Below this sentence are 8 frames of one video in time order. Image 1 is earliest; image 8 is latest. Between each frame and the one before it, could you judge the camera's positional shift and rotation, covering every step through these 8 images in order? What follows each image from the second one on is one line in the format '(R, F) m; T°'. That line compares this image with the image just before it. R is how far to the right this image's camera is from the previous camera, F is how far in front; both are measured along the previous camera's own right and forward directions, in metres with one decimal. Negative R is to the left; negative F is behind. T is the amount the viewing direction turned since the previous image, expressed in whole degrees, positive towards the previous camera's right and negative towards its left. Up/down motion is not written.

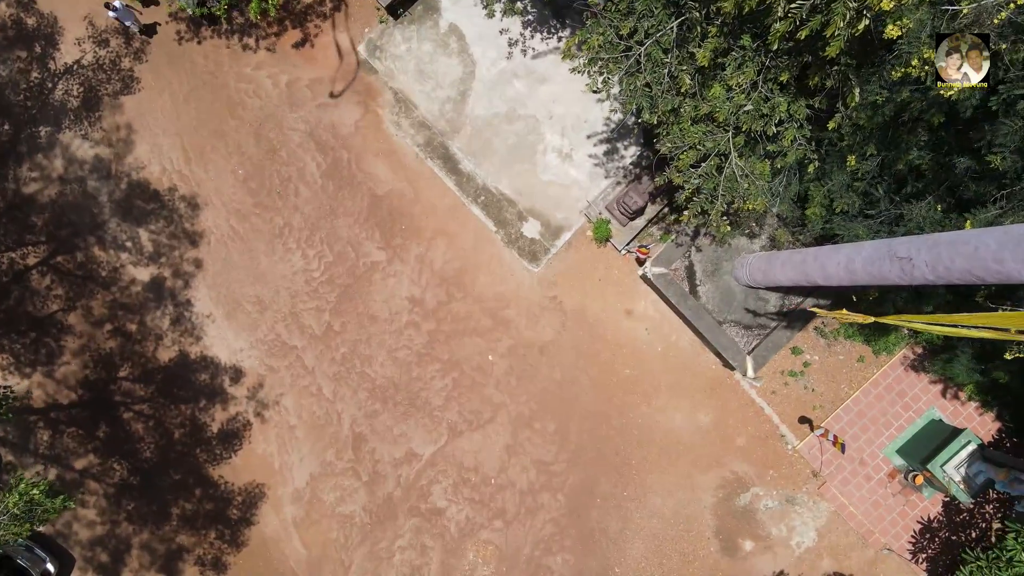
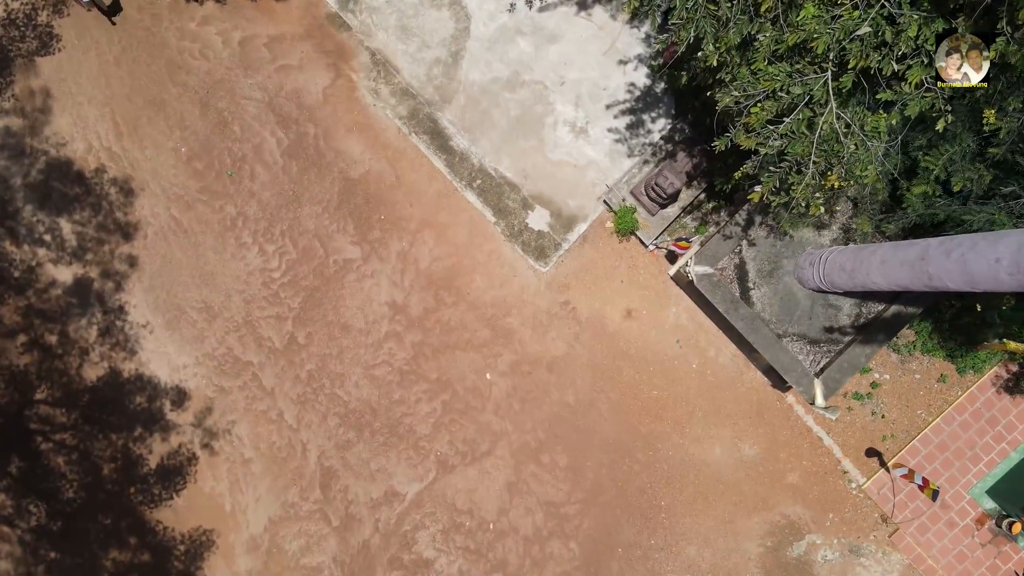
(0.0, +3.0) m; 0°
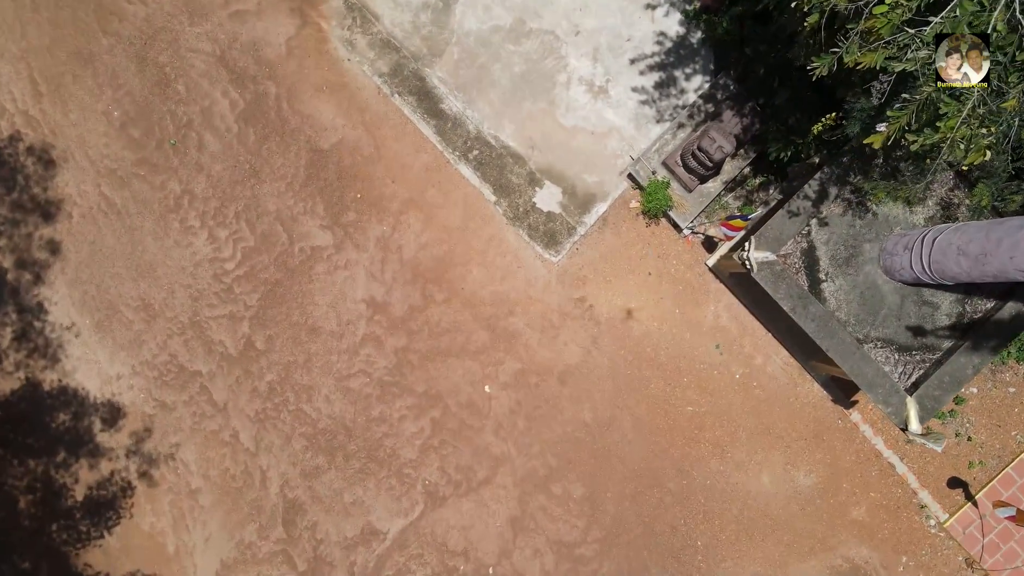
(0.0, +2.4) m; 0°
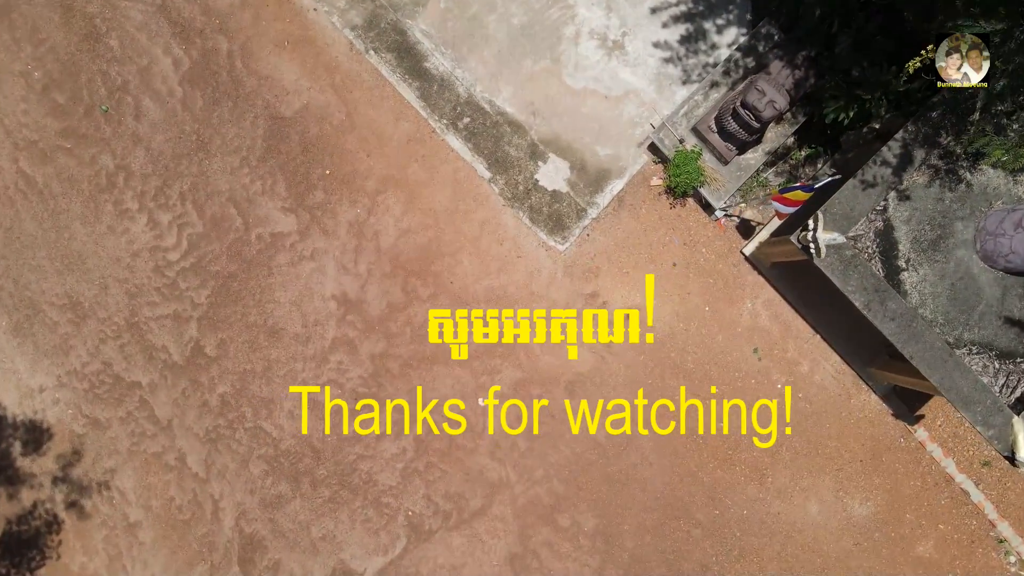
(0.0, +1.8) m; 0°
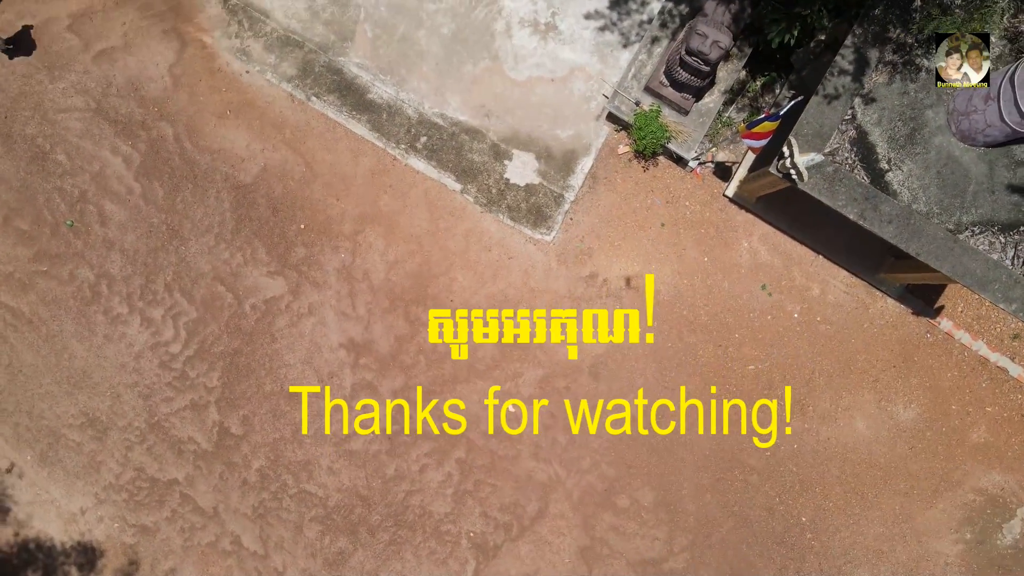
(0.0, 0.0) m; 0°
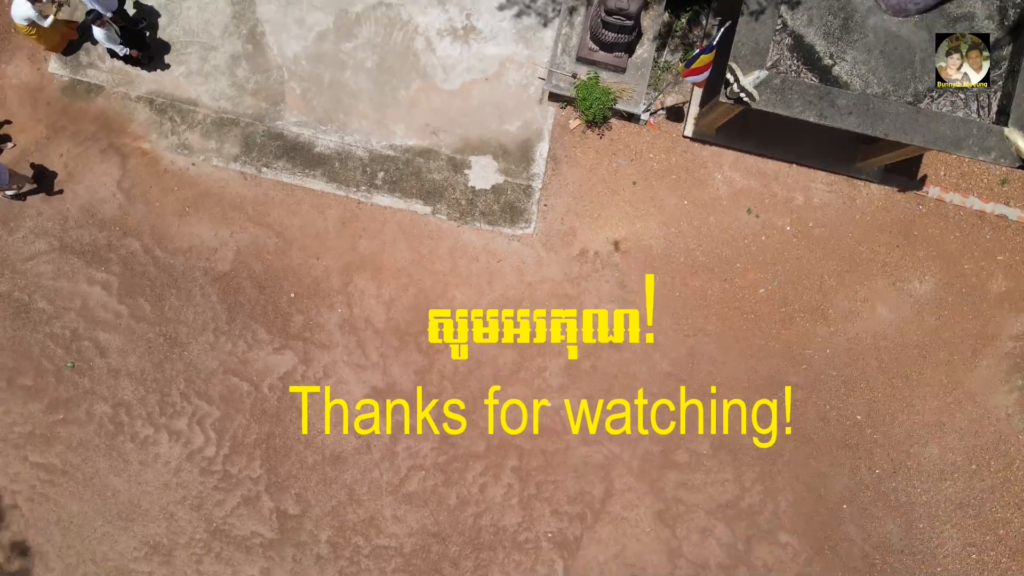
(-0.1, 0.0) m; +1°
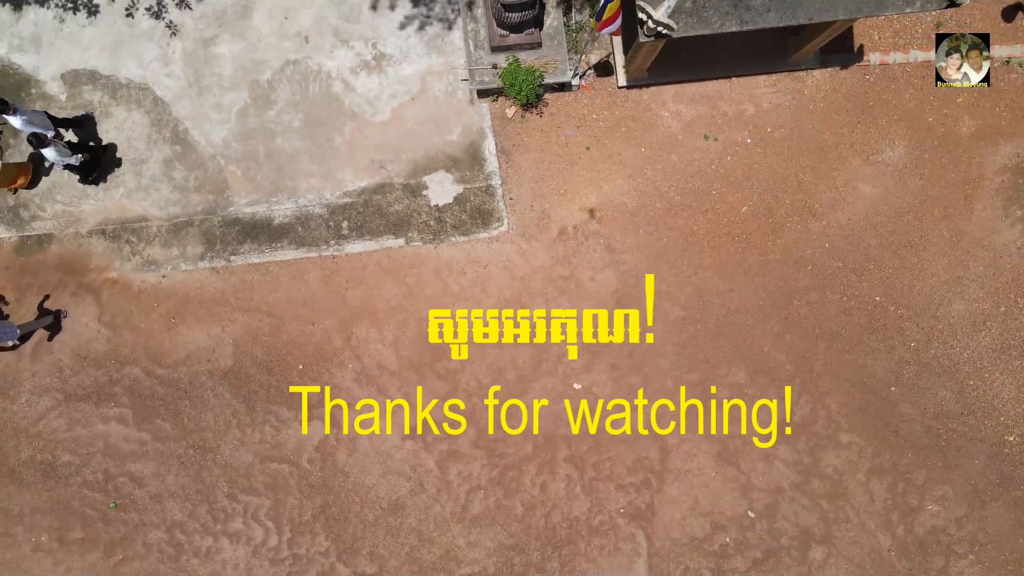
(+0.3, 0.0) m; -1°
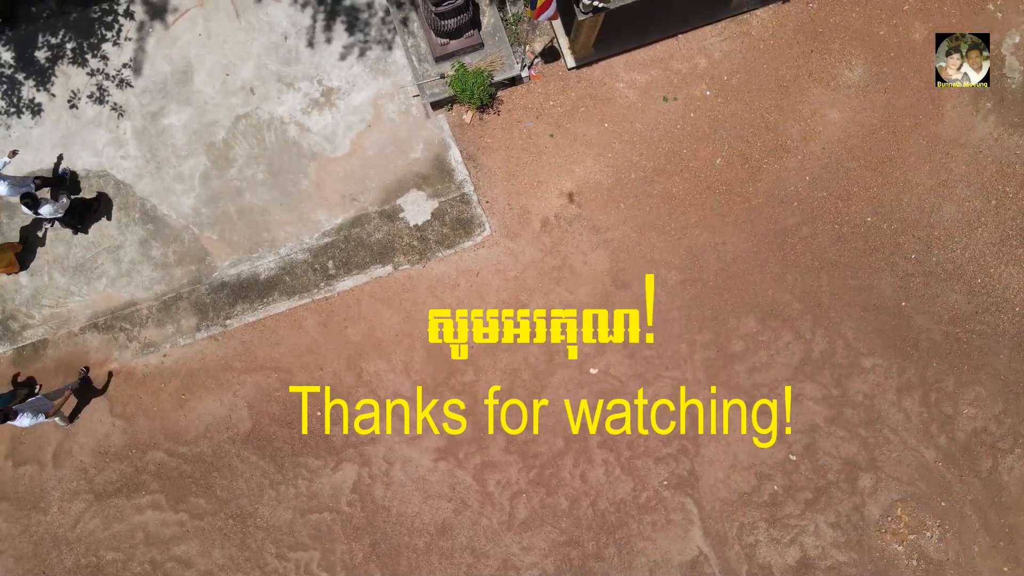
(-0.1, 0.0) m; +1°
